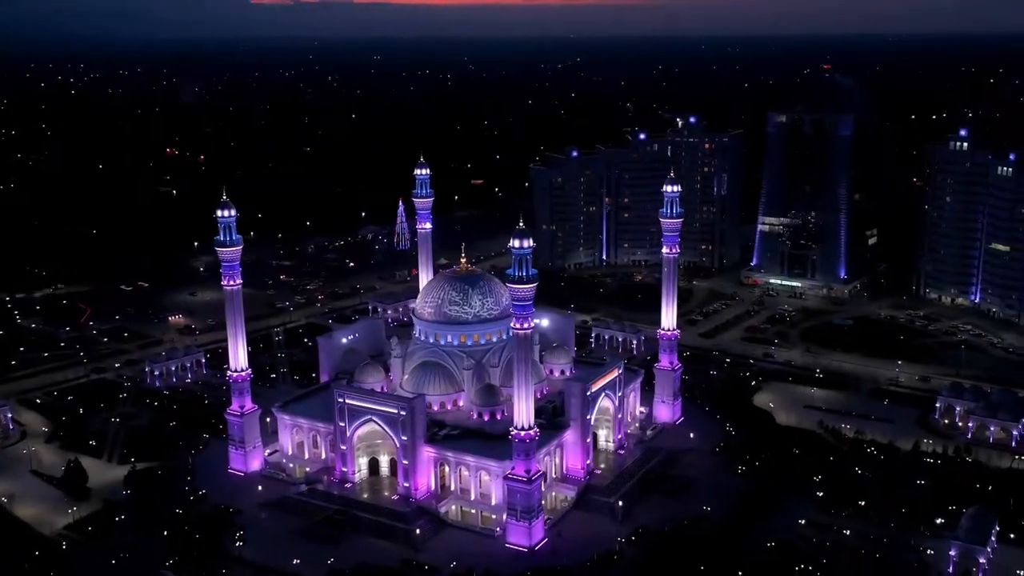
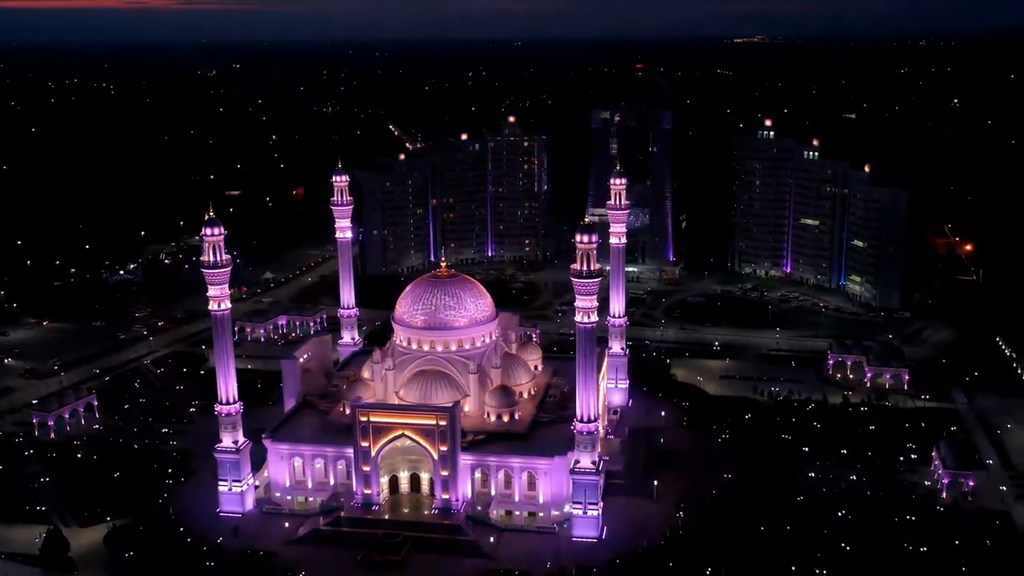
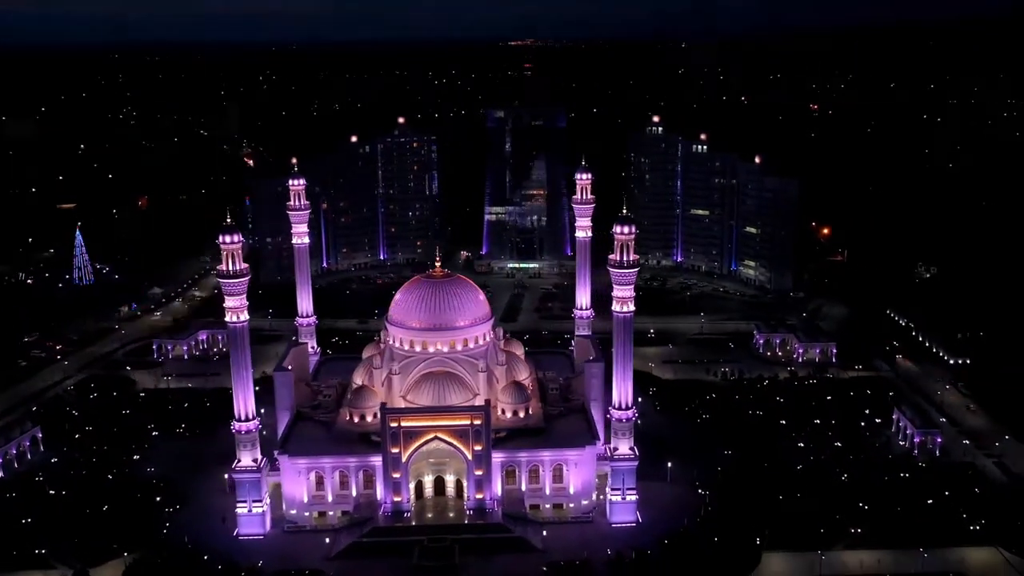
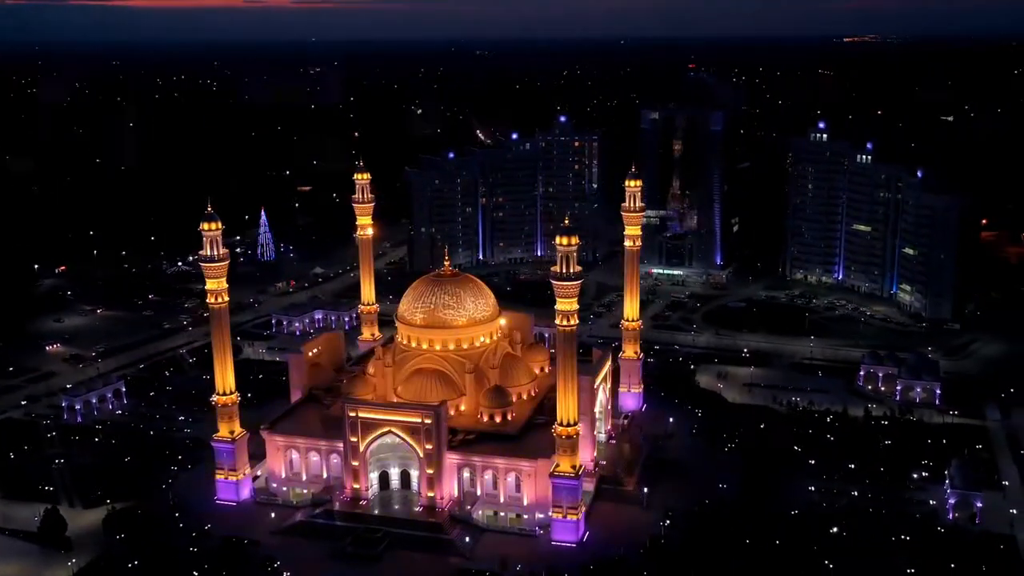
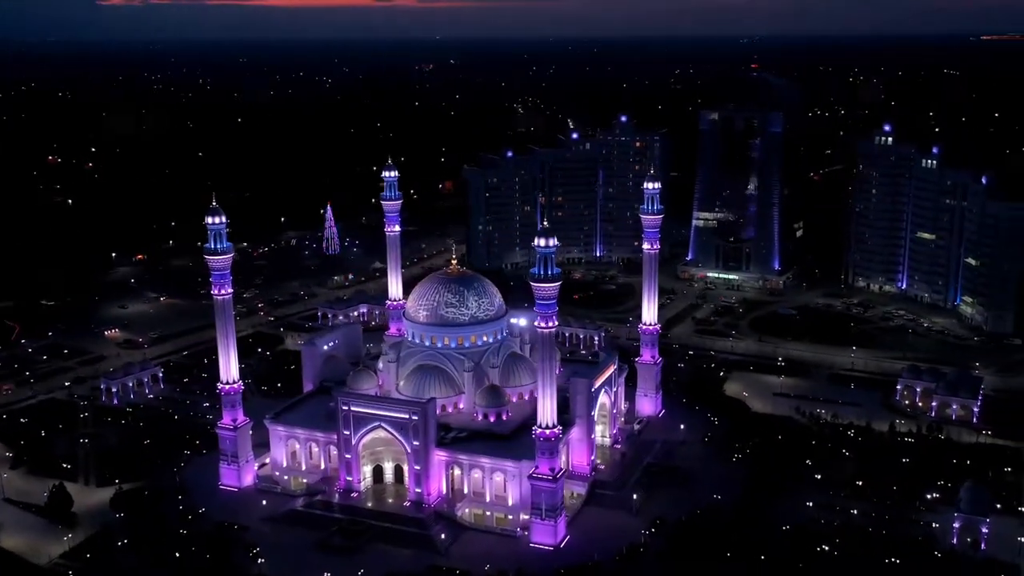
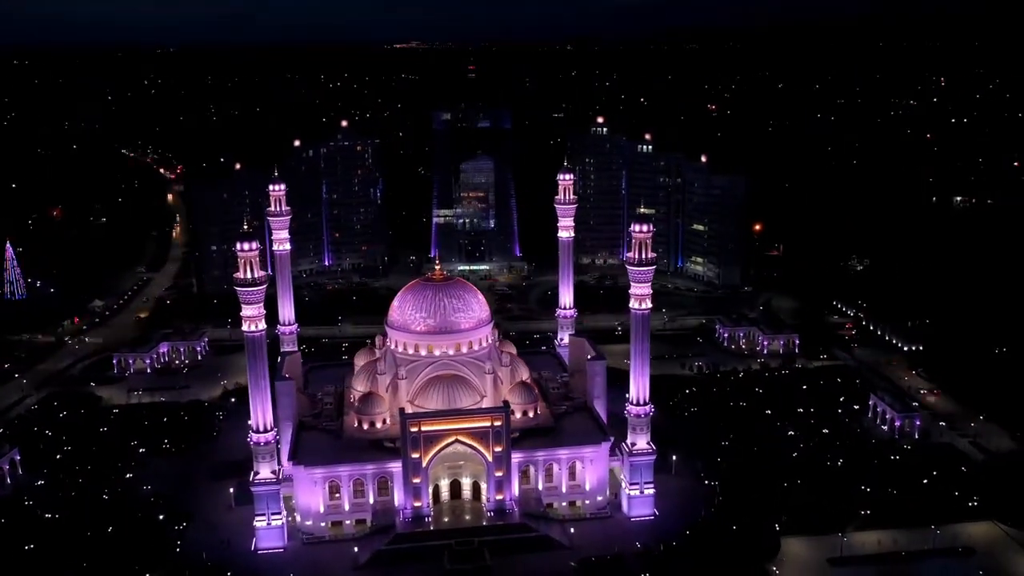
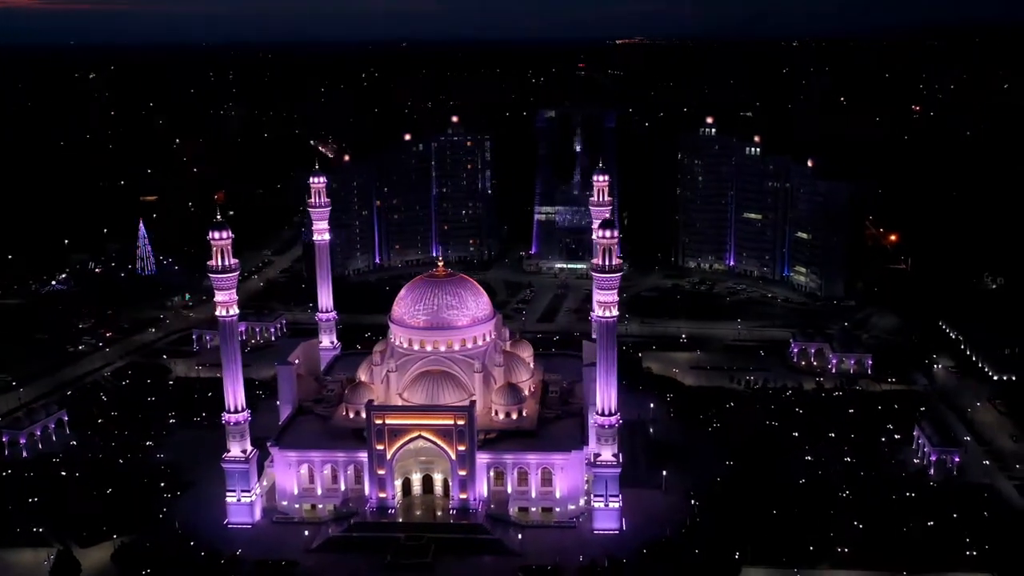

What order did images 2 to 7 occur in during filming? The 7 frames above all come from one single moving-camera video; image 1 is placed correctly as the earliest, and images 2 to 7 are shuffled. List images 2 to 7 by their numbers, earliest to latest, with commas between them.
5, 4, 2, 7, 3, 6
